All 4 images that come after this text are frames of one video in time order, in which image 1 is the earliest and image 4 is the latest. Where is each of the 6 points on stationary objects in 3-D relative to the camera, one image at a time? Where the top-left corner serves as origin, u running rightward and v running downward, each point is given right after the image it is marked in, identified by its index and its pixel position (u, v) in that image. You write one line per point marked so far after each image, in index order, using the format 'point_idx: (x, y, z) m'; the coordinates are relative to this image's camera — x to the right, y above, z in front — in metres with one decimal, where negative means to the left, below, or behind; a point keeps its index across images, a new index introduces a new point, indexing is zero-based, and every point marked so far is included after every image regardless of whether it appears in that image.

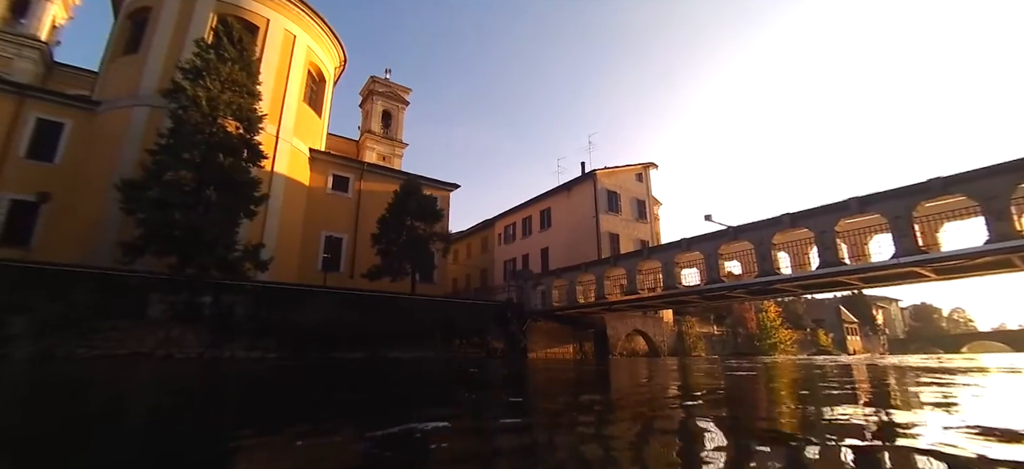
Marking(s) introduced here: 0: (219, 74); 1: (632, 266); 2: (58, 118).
0: (-11.2, +6.1, +15.2) m
1: (+4.9, -1.3, +17.4) m
2: (-19.3, +5.0, +17.1) m
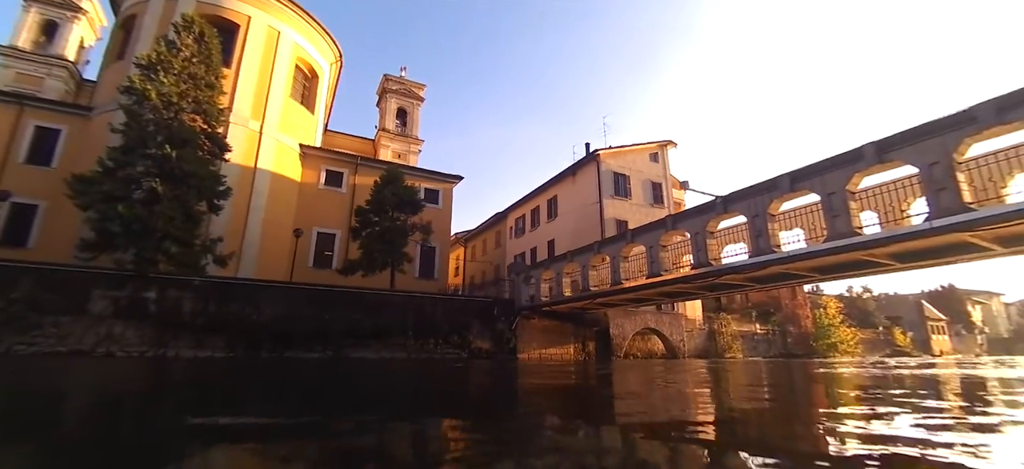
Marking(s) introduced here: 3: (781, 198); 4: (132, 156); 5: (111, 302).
0: (-12.5, +6.2, +15.0) m
1: (+3.9, -0.7, +15.1) m
2: (-20.3, +4.9, +17.9) m
3: (+7.0, +0.9, +10.6) m
4: (-12.8, +2.6, +13.6) m
5: (-12.1, -2.1, +12.3) m
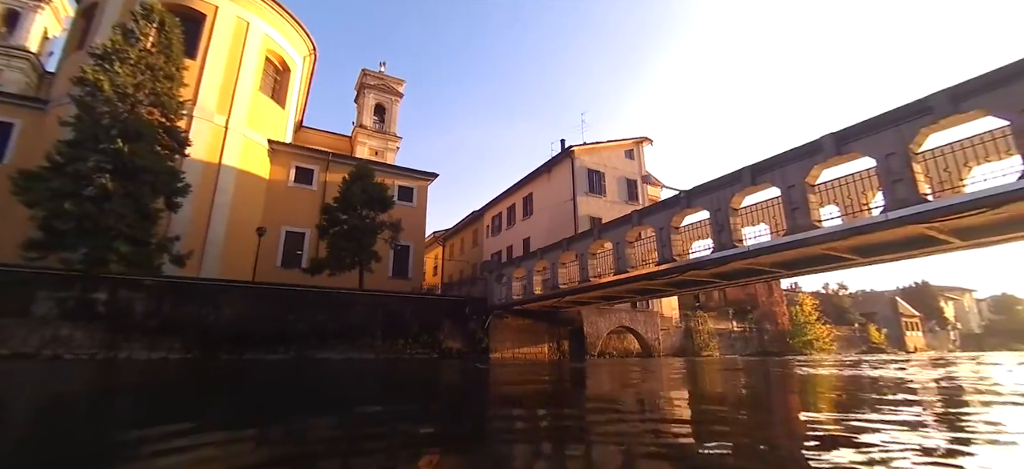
0: (-13.7, +6.2, +14.4) m
1: (+2.7, -0.6, +15.0) m
2: (-21.5, +4.9, +17.1) m
3: (+6.0, +1.0, +10.6) m
4: (-13.9, +2.7, +13.1) m
5: (-13.2, -2.1, +11.8) m
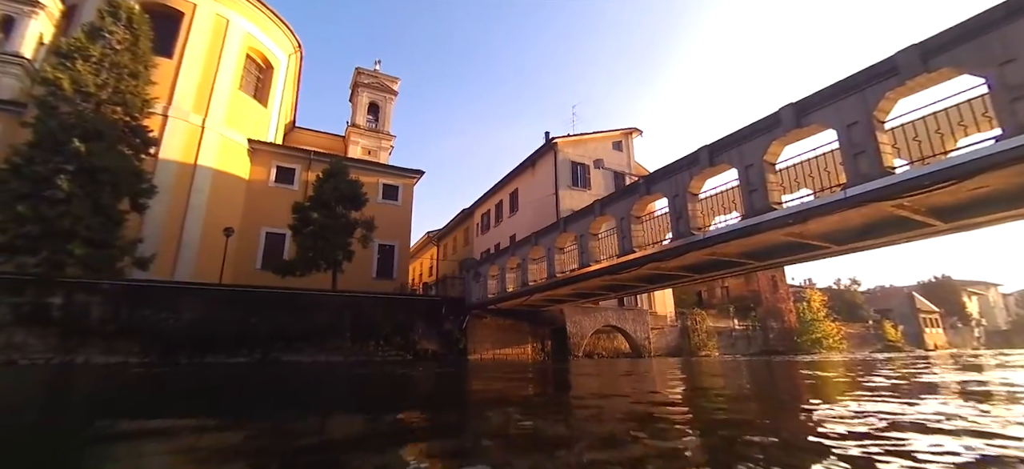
0: (-14.9, +6.2, +14.2) m
1: (+1.7, -0.4, +14.3) m
2: (-22.6, +4.7, +17.2) m
3: (+4.8, +1.3, +9.8) m
4: (-15.0, +2.6, +12.9) m
5: (-14.3, -2.1, +11.5) m
